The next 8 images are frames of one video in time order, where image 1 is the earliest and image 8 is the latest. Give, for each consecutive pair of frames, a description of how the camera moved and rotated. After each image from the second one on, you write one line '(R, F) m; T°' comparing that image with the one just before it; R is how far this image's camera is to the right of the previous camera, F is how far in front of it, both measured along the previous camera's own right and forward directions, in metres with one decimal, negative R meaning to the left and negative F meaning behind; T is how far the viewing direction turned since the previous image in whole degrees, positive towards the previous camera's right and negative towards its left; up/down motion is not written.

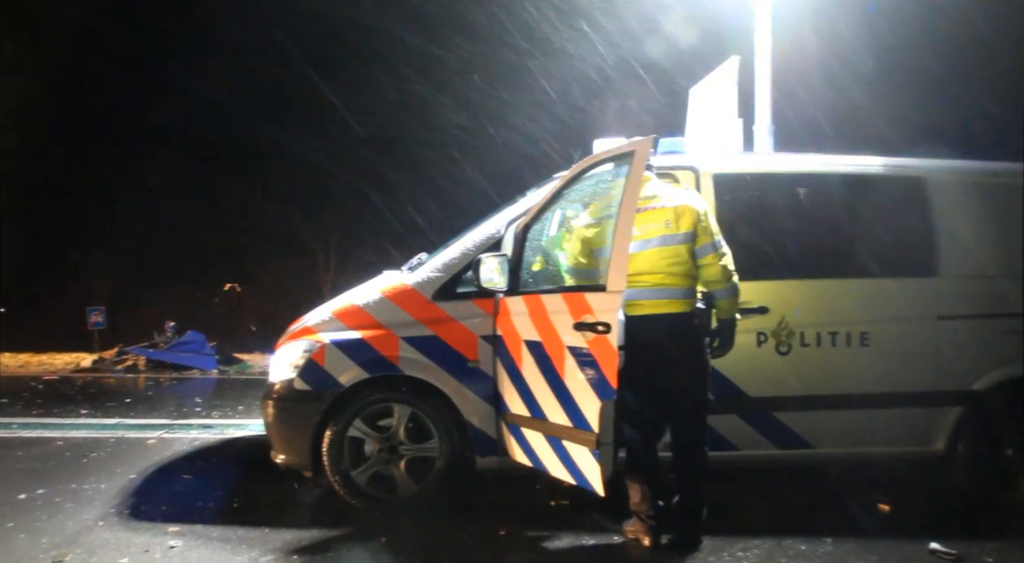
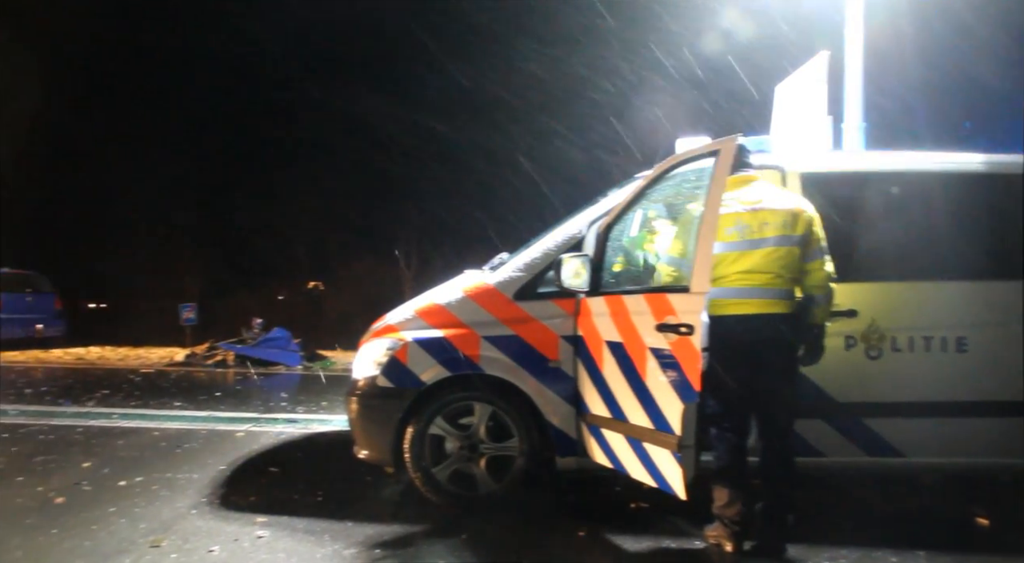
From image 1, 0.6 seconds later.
(-0.3, 0.0) m; -4°
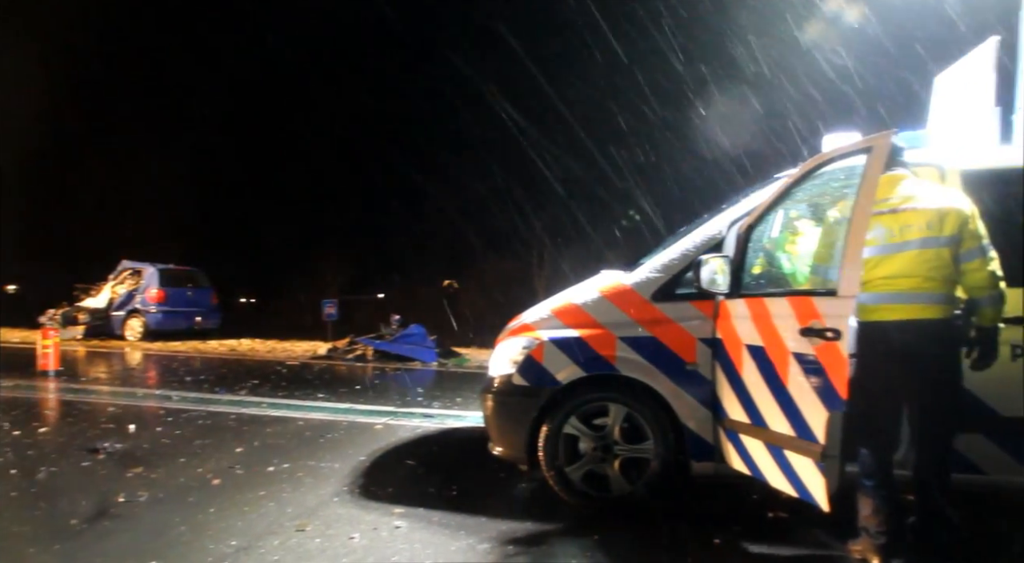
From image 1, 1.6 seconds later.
(-0.5, 0.0) m; -6°
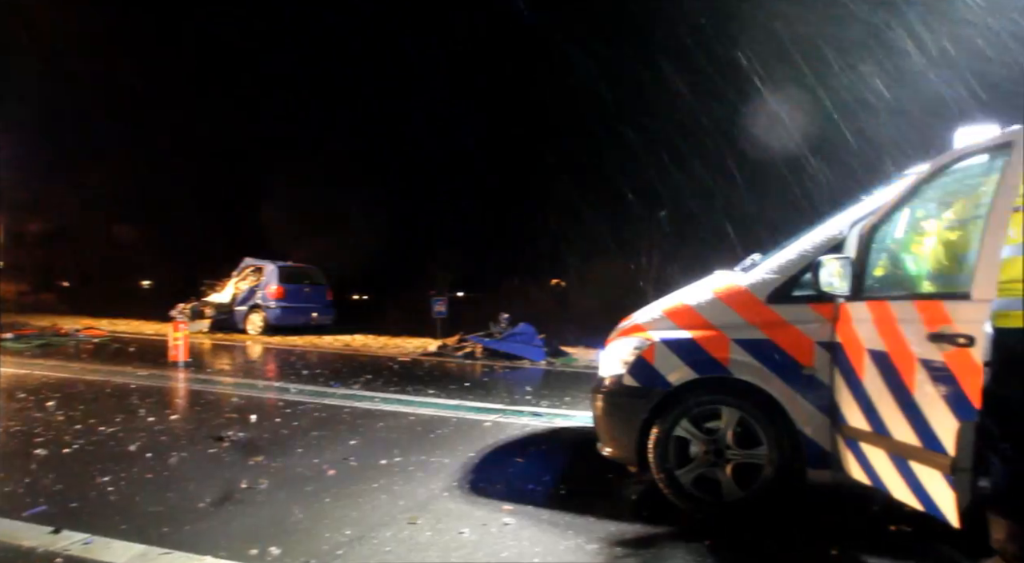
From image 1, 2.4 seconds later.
(-0.4, 0.0) m; -5°
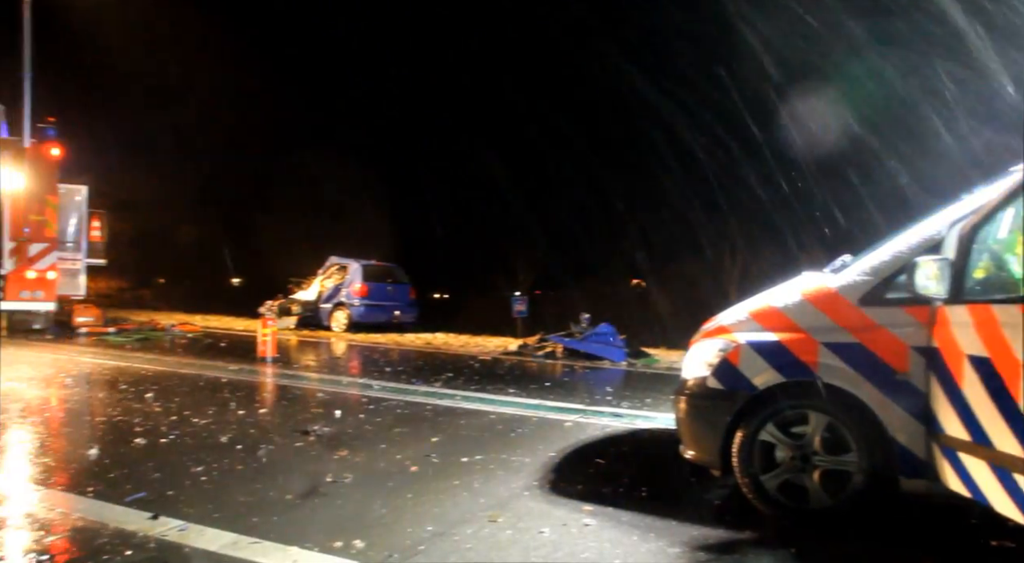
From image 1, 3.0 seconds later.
(-0.3, 0.0) m; -3°
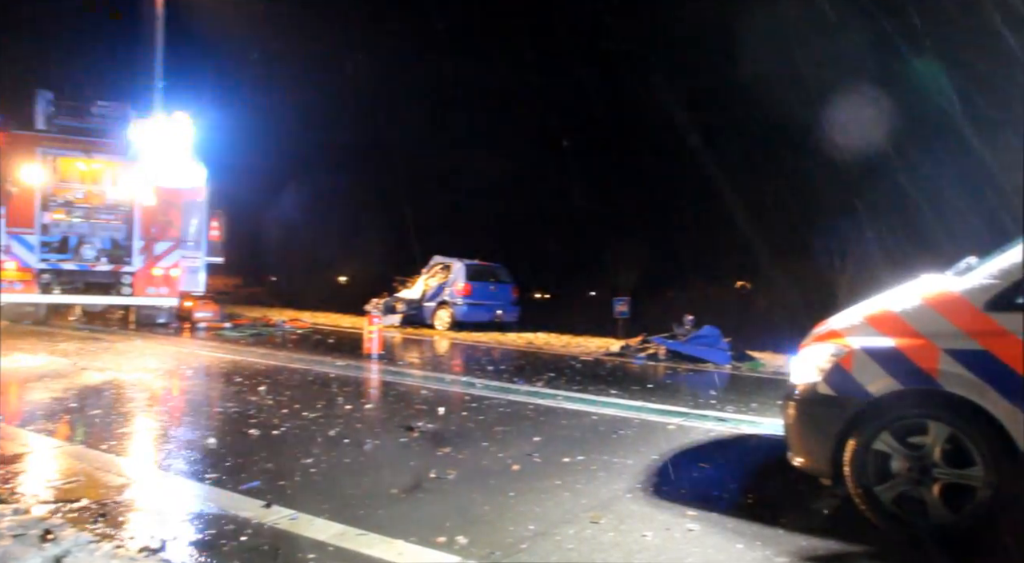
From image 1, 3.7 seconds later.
(-0.4, 0.0) m; -4°
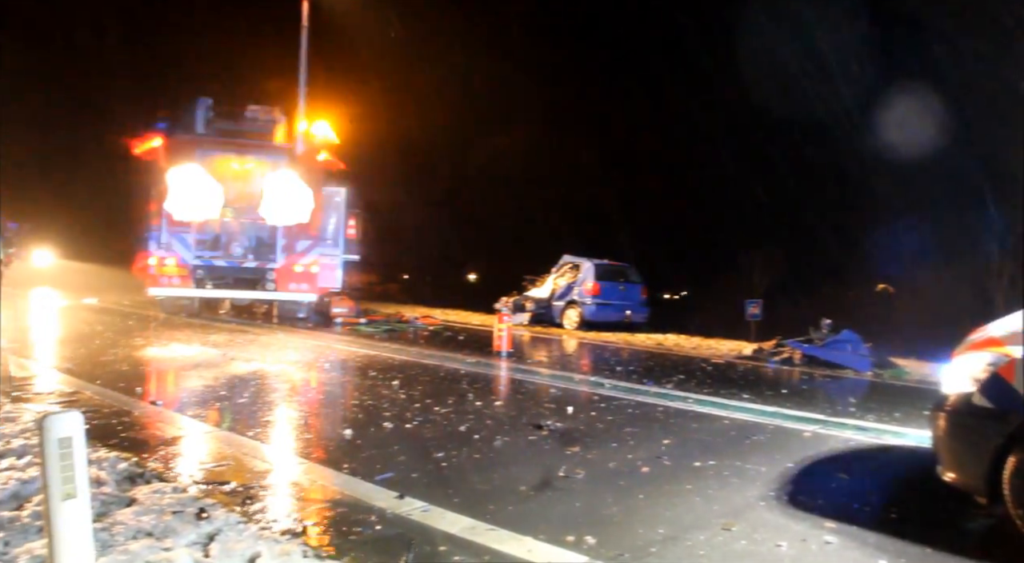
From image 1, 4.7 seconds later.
(-0.5, 0.0) m; -6°
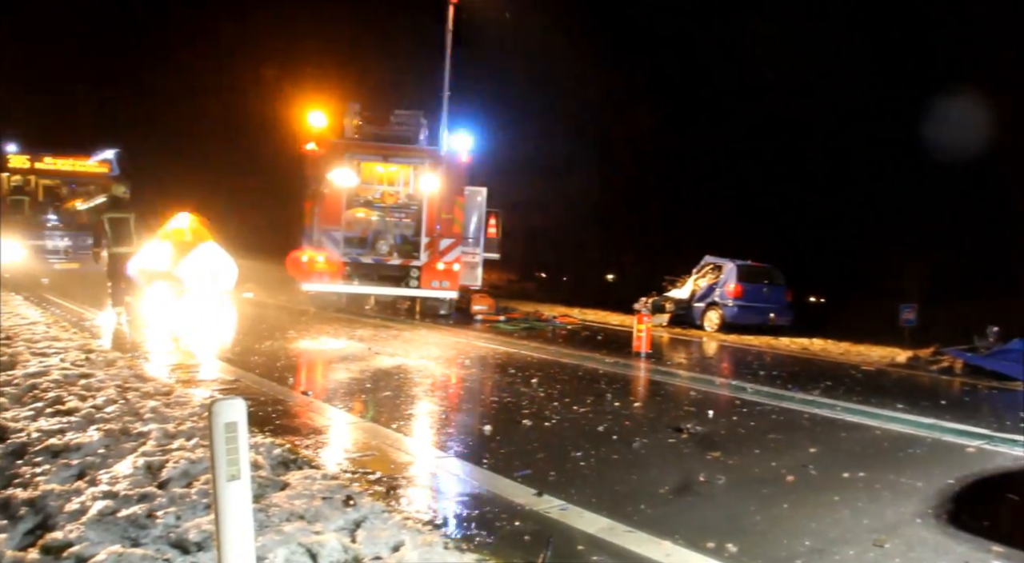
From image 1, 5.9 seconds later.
(-0.6, -0.1) m; -6°
